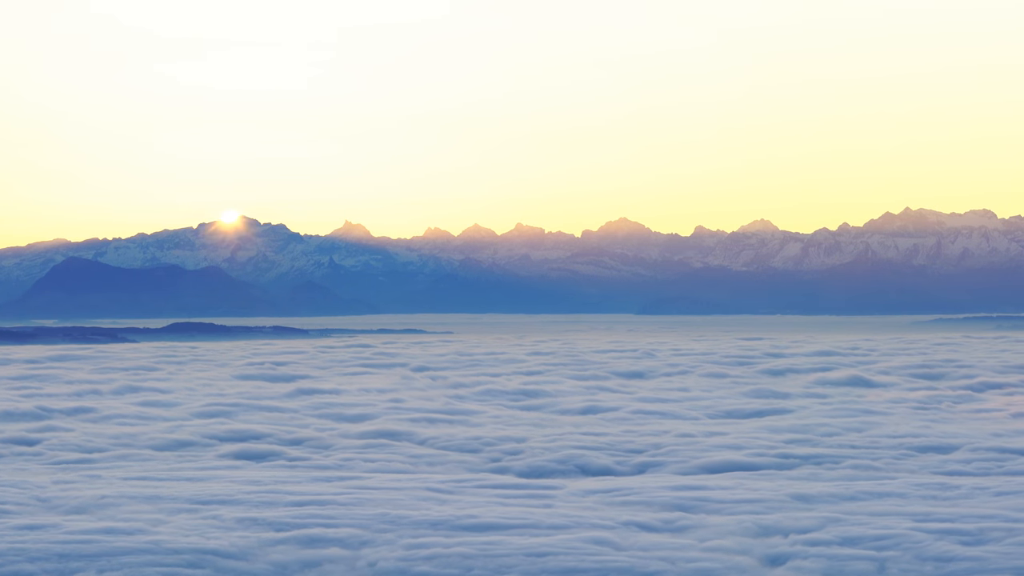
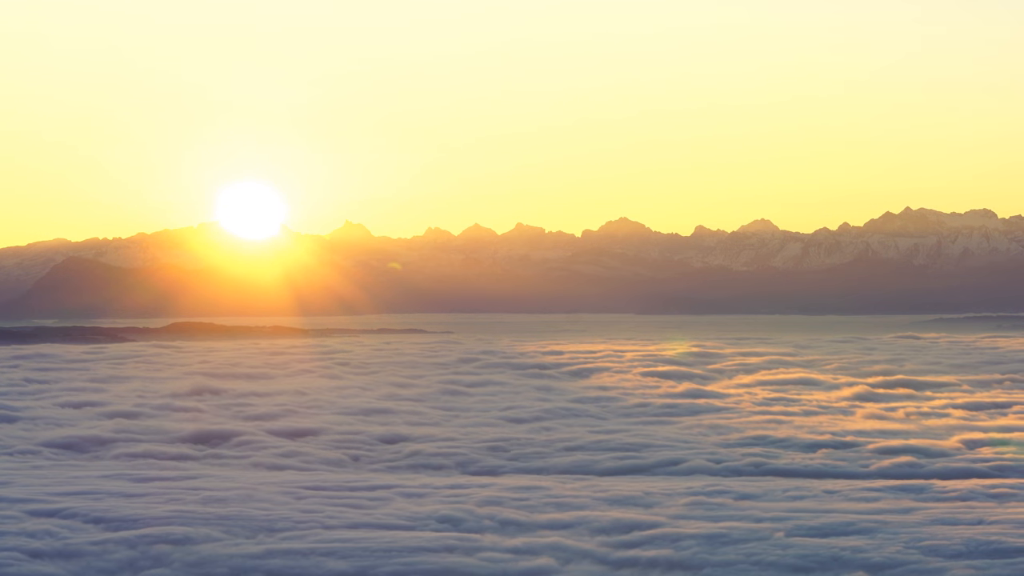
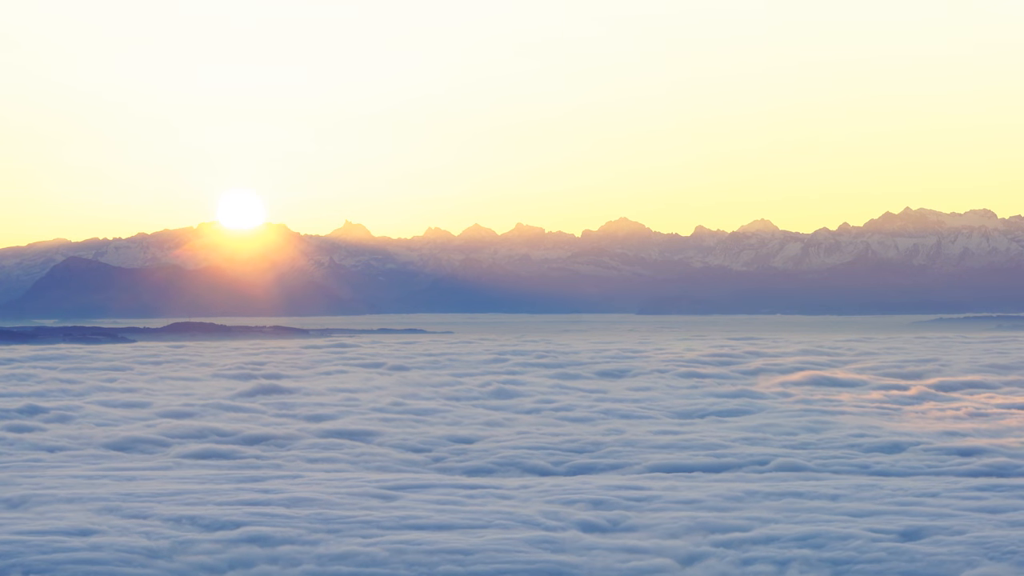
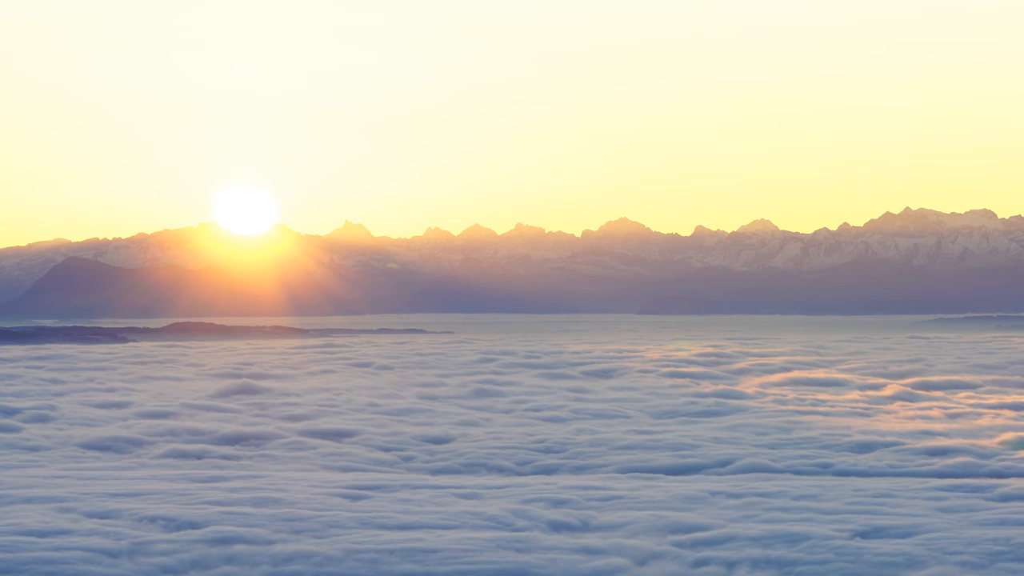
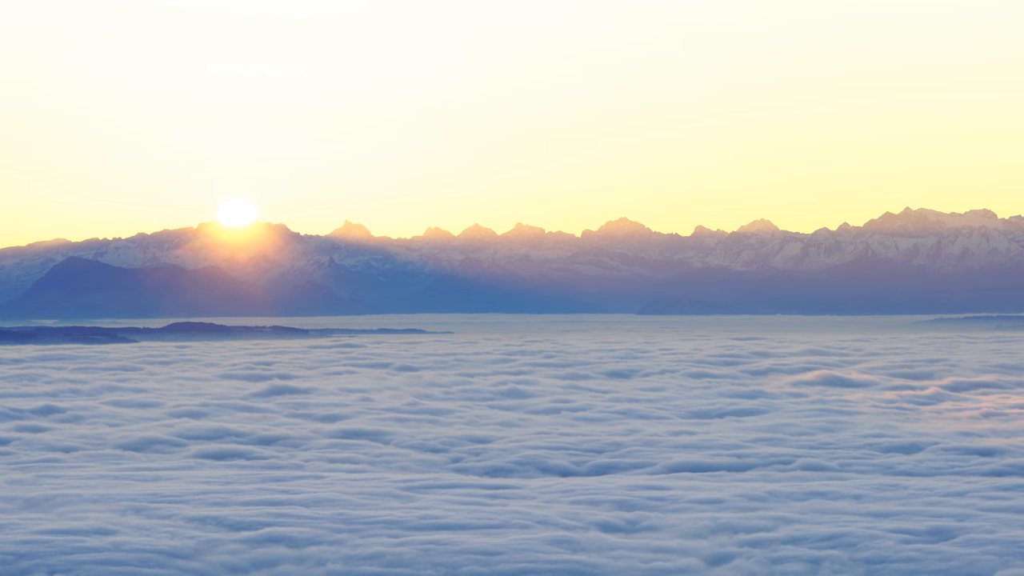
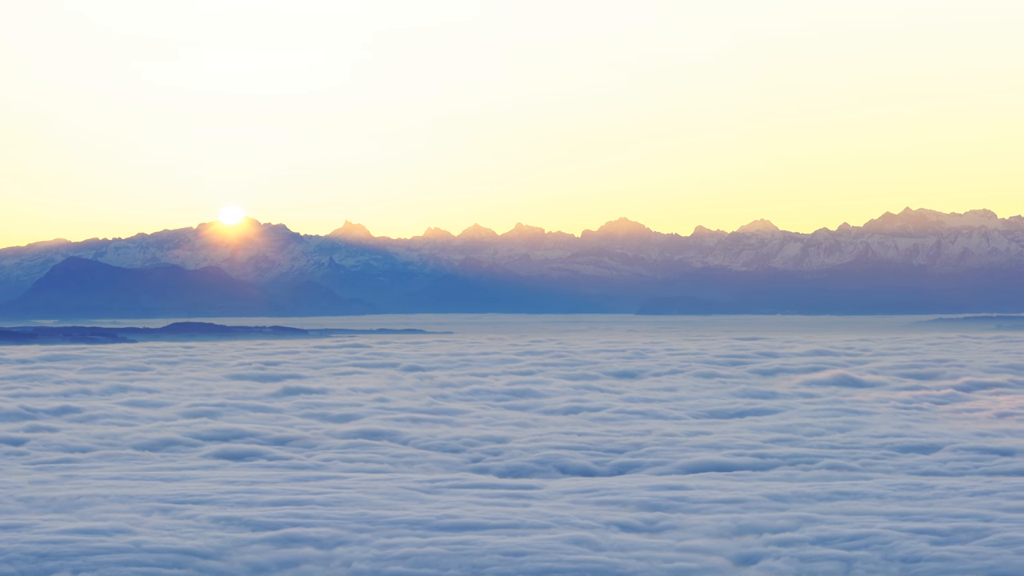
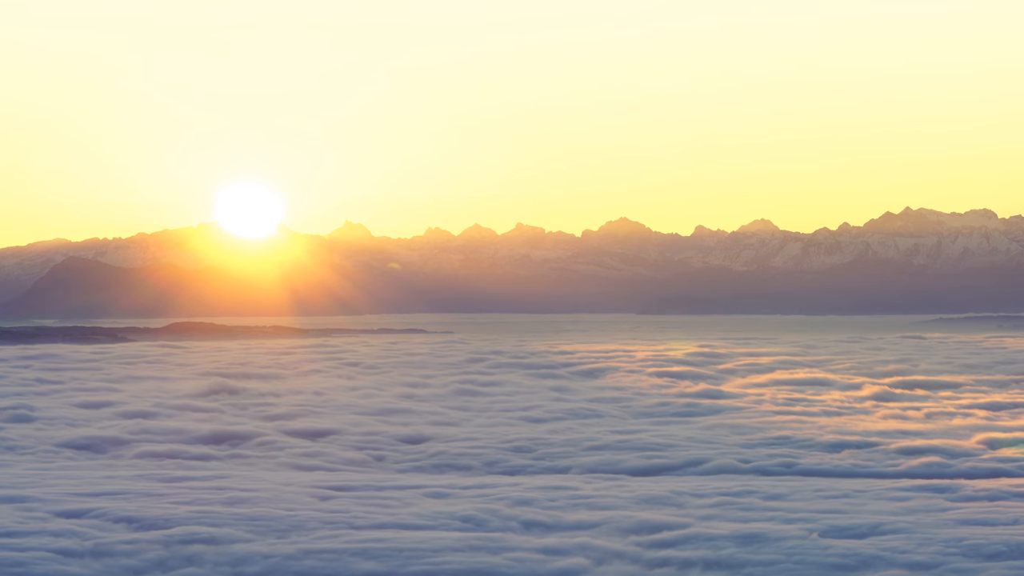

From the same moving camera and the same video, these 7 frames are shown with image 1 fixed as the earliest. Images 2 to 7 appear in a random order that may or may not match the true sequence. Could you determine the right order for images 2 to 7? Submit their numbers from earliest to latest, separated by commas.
6, 5, 3, 4, 7, 2
